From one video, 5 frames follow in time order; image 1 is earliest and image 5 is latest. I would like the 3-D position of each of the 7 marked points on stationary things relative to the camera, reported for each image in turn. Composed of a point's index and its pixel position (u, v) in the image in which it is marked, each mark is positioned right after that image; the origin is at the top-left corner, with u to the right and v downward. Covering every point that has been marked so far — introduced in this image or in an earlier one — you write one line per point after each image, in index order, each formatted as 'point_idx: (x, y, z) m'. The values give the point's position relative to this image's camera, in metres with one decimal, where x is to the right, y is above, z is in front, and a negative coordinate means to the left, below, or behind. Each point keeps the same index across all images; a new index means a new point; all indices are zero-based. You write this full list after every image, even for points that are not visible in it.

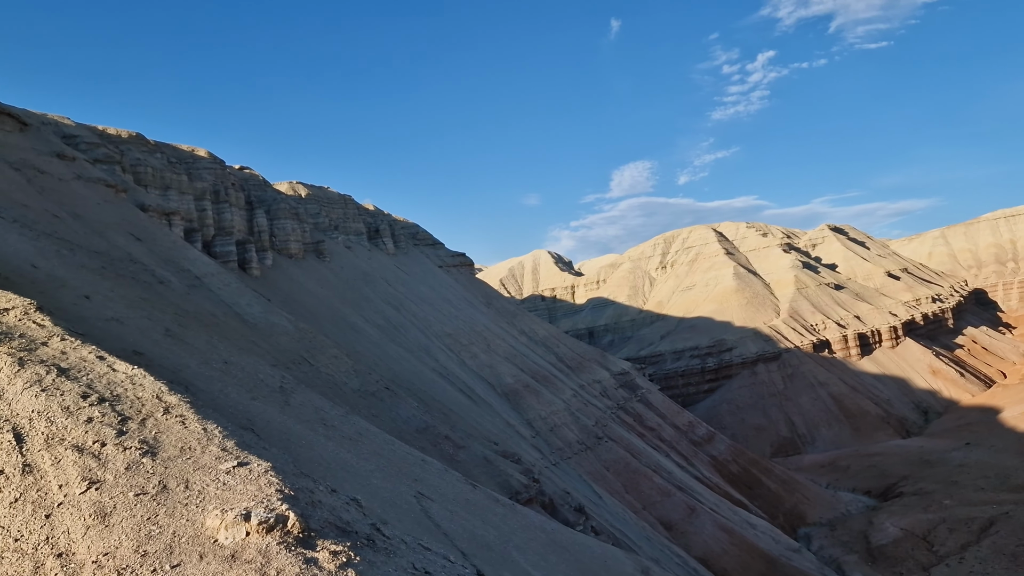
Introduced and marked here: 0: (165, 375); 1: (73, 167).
0: (-5.5, -1.4, +10.4) m
1: (-13.0, +3.5, +19.3) m
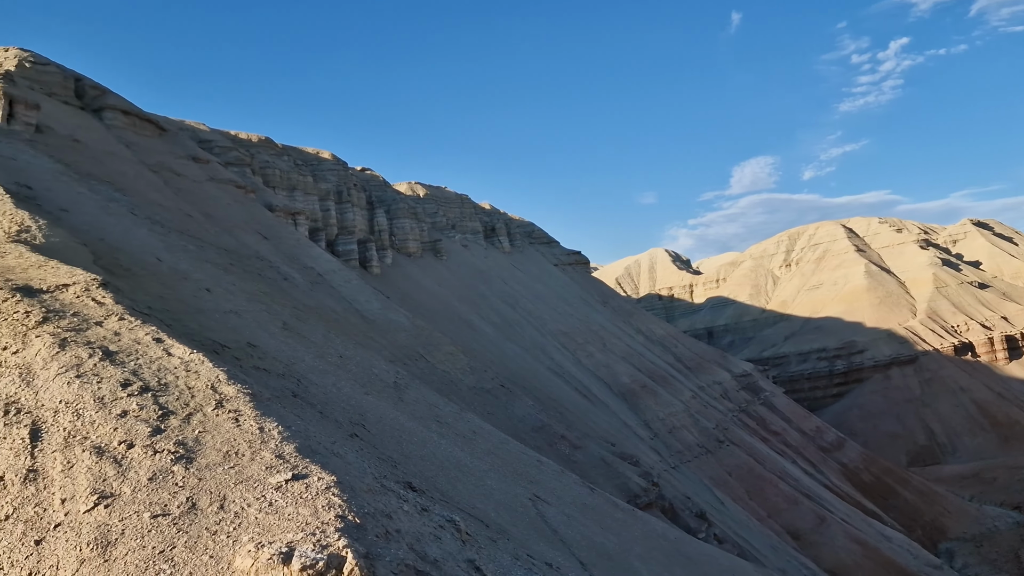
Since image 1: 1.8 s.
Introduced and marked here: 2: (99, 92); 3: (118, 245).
0: (-3.6, -1.2, +10.0) m
1: (-9.5, +3.6, +20.1) m
2: (-12.3, +5.8, +19.4) m
3: (-6.9, +0.7, +11.3) m
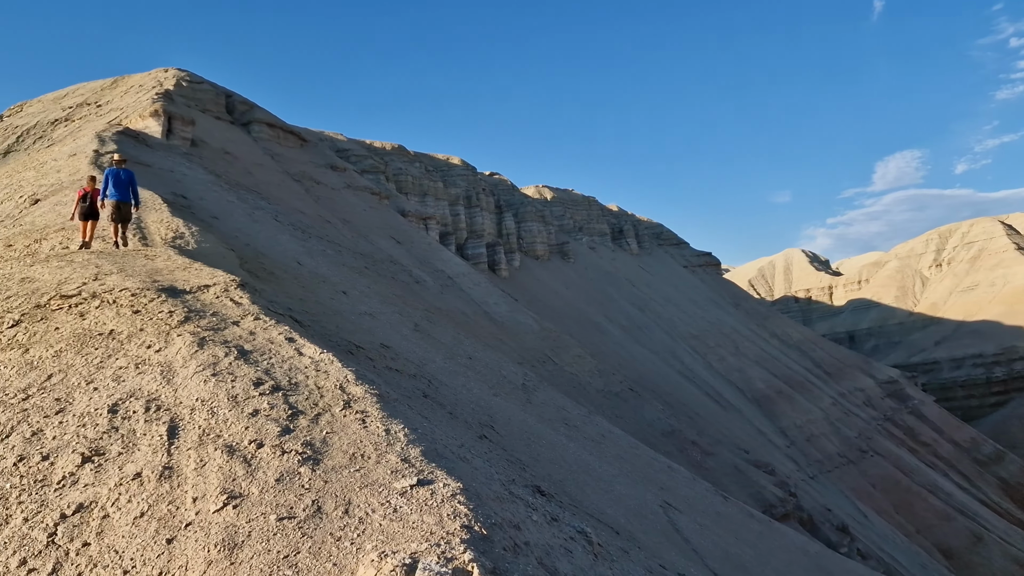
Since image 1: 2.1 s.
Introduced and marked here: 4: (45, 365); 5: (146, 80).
0: (-1.6, -1.3, +10.3) m
1: (-5.4, +3.5, +21.3) m
2: (-8.3, +5.7, +21.2) m
3: (-4.5, +0.7, +12.2) m
4: (-2.6, -0.4, +3.5) m
5: (-11.1, +6.4, +20.1) m
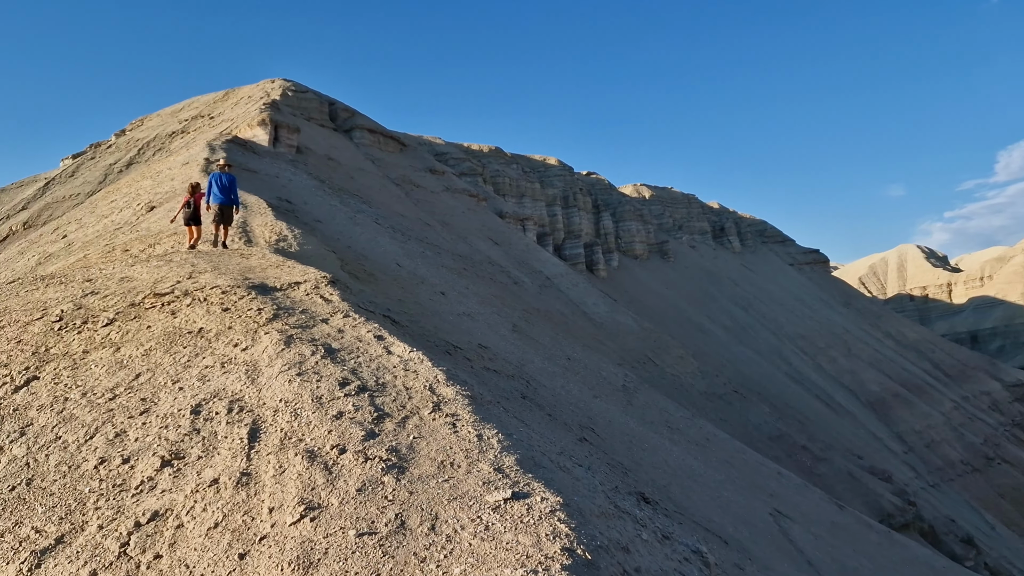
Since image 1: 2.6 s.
0: (-0.1, -1.2, +10.0) m
1: (-2.3, +3.5, +21.5) m
2: (-5.3, +5.6, +21.9) m
3: (-2.7, +0.7, +12.4) m
4: (-2.1, -0.4, +3.5) m
5: (-8.2, +6.3, +21.1) m
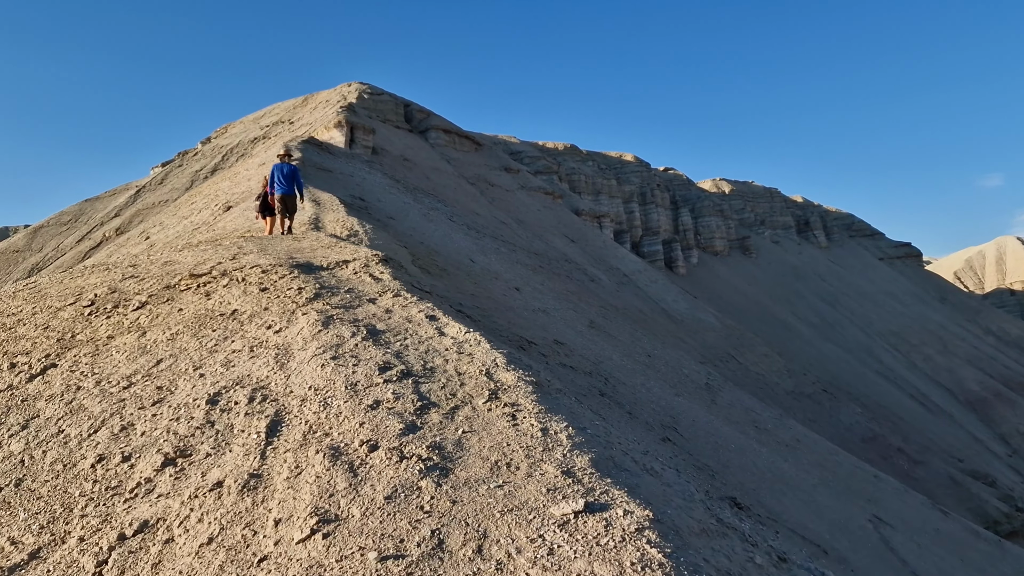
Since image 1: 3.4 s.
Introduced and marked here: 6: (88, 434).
0: (+1.0, -1.1, +9.4) m
1: (+0.1, +3.7, +21.1) m
2: (-2.9, +5.7, +21.7) m
3: (-1.4, +0.8, +12.1) m
4: (-1.7, -0.3, +3.2) m
5: (-5.9, +6.3, +21.4) m
6: (-1.7, -0.6, +2.6) m
